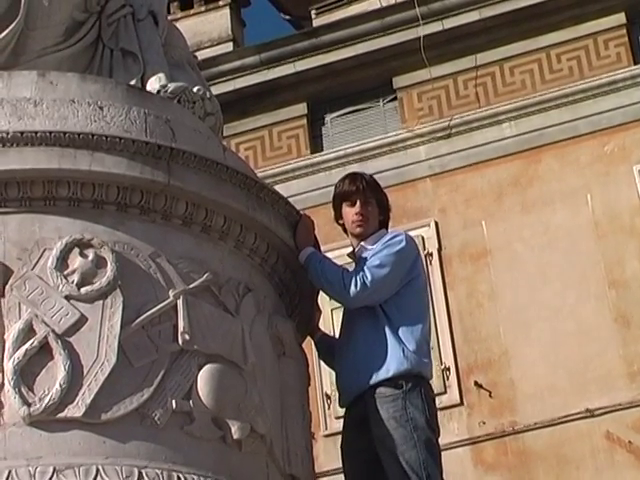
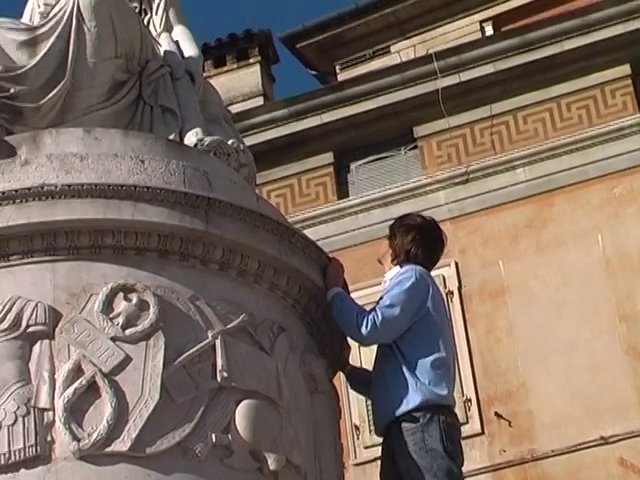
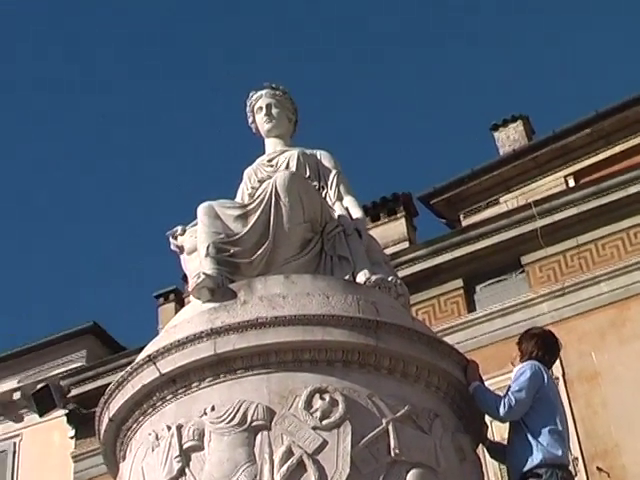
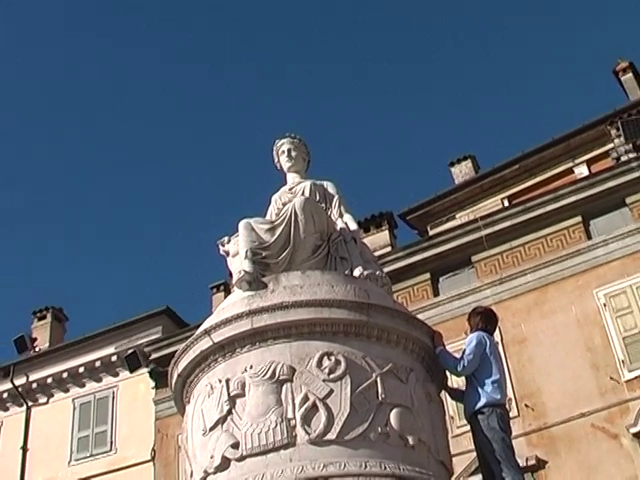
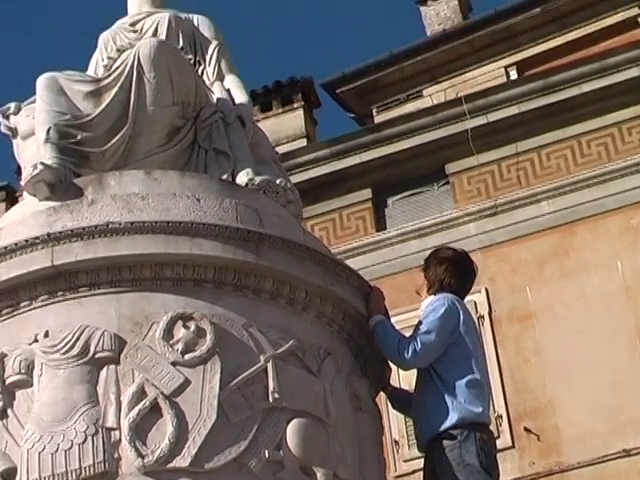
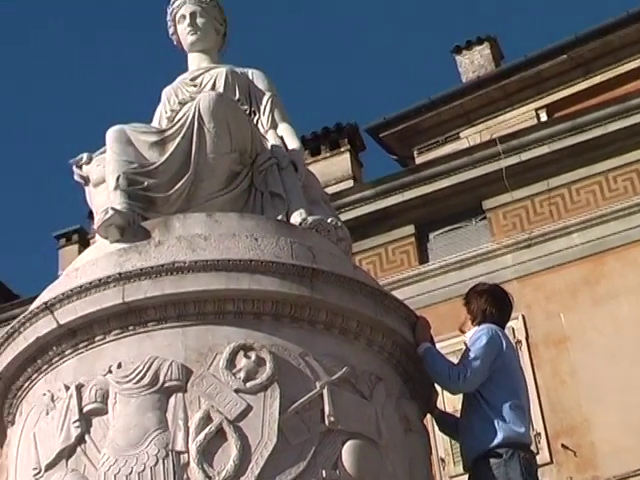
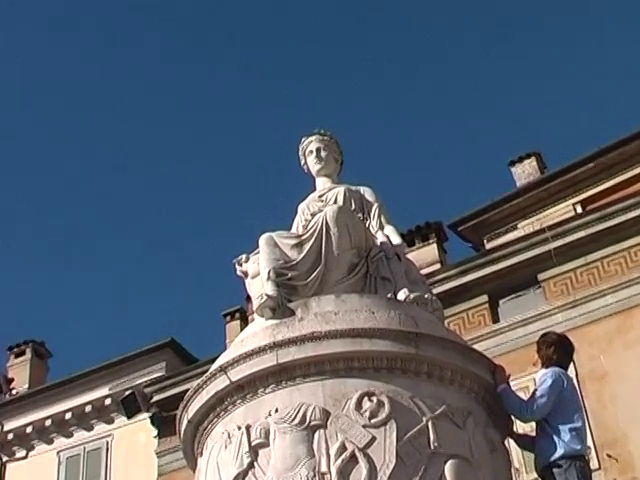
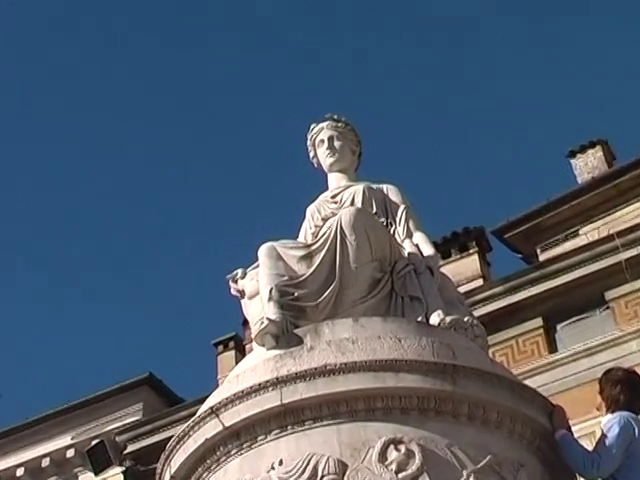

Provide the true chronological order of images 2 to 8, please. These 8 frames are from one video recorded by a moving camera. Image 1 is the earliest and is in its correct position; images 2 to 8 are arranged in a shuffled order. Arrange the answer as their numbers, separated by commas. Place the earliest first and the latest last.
2, 5, 6, 3, 4, 7, 8
